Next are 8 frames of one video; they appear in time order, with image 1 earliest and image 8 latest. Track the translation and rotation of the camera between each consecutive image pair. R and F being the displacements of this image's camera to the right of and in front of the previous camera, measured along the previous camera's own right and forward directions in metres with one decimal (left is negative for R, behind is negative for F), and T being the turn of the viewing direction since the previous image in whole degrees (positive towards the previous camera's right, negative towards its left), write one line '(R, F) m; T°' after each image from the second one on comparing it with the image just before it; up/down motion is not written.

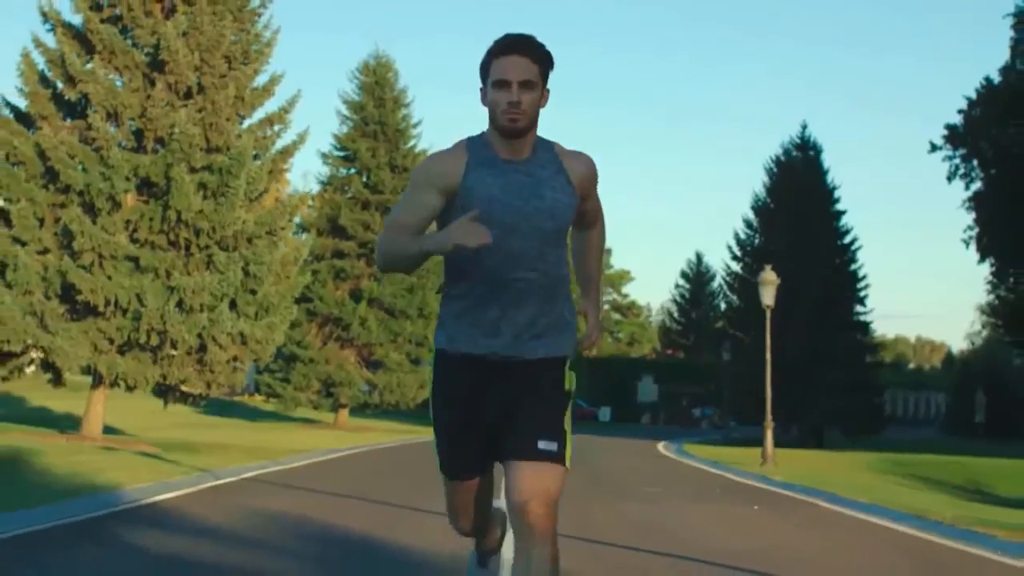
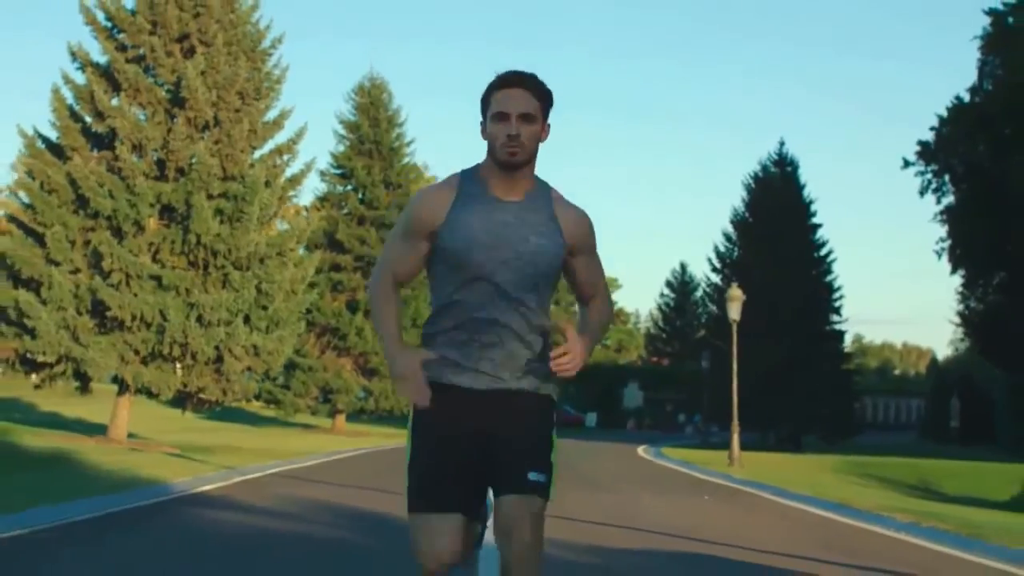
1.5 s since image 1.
(0.0, -2.8) m; 0°
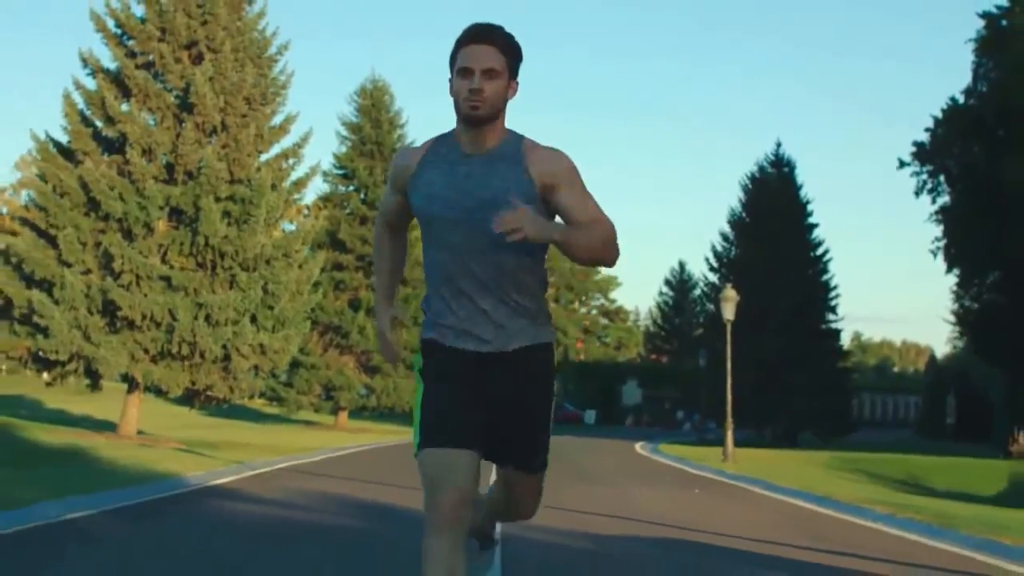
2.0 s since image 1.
(0.0, -0.8) m; 0°
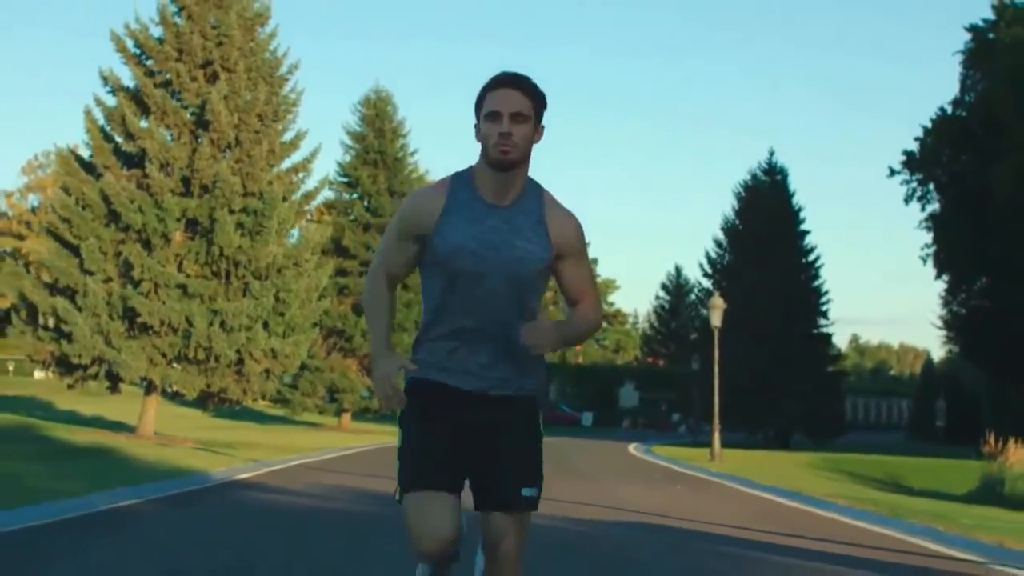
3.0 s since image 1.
(0.0, -1.7) m; 0°
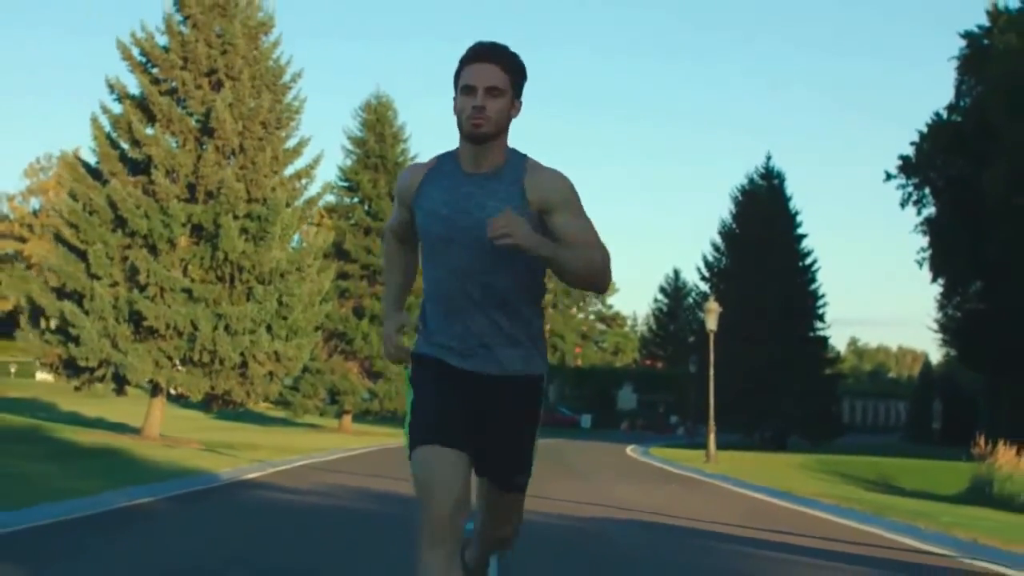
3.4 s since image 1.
(0.0, -0.6) m; 0°
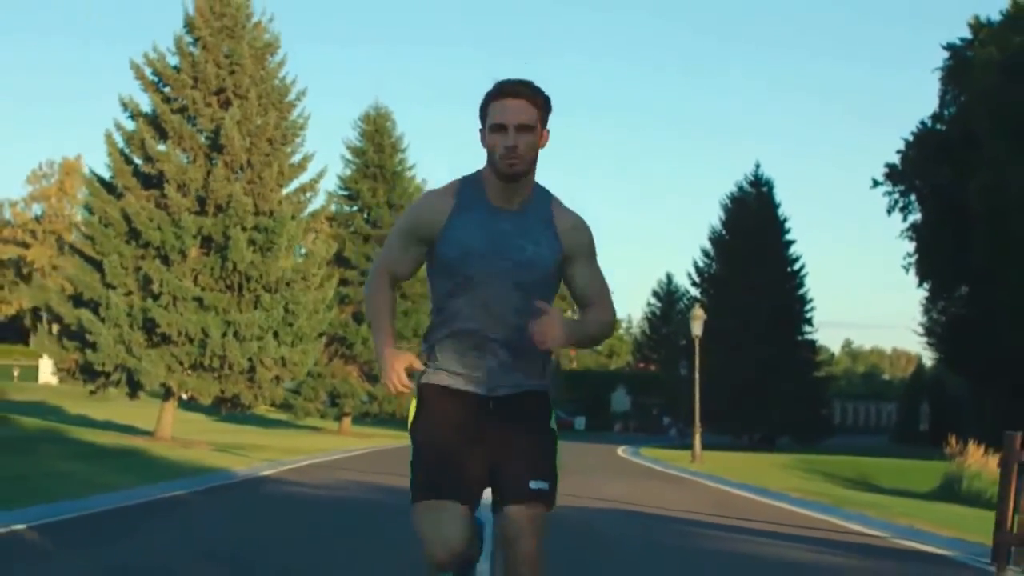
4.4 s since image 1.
(0.0, -1.8) m; 0°
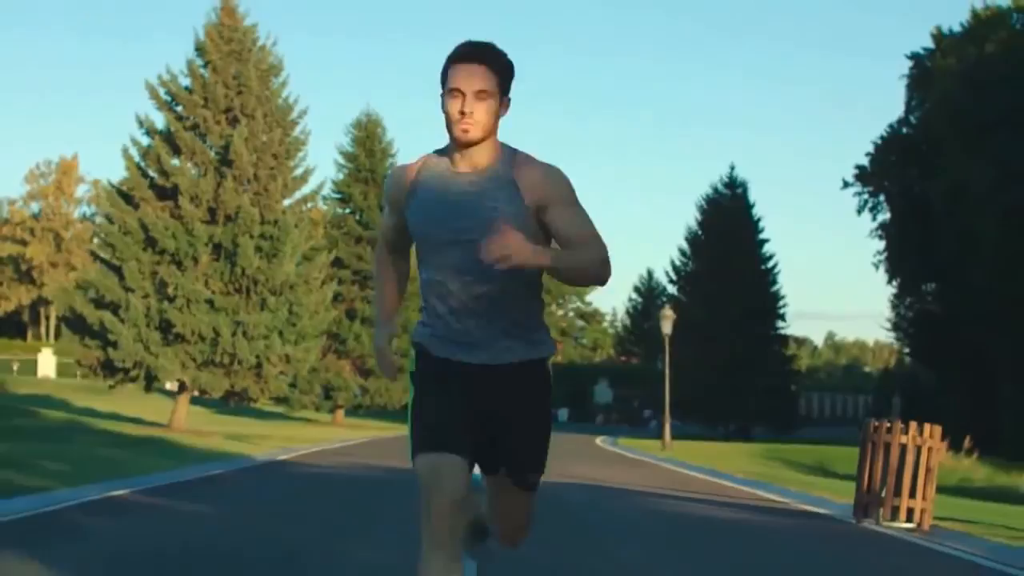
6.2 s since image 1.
(0.0, -3.3) m; +1°
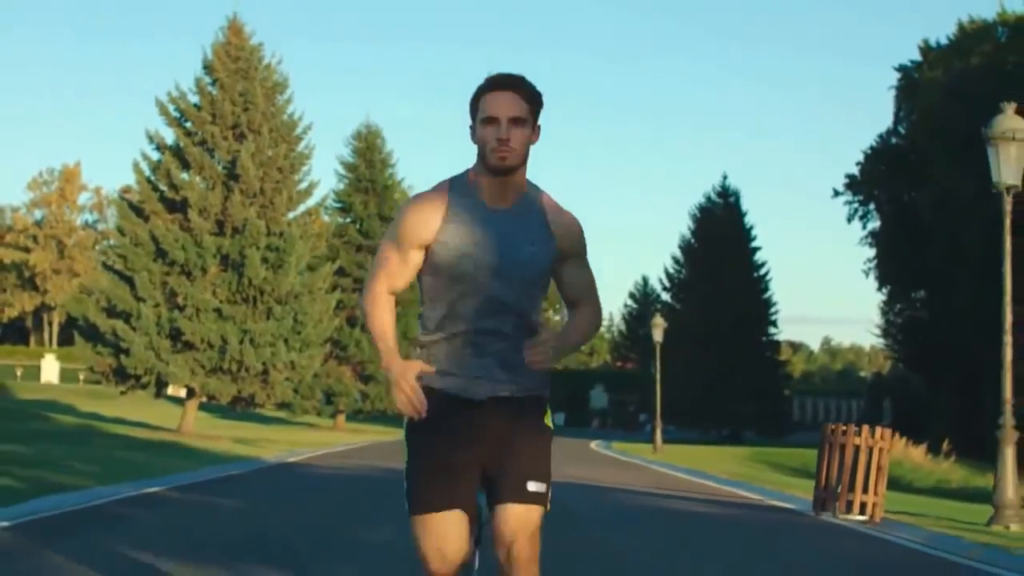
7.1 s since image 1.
(0.0, -1.5) m; 0°
